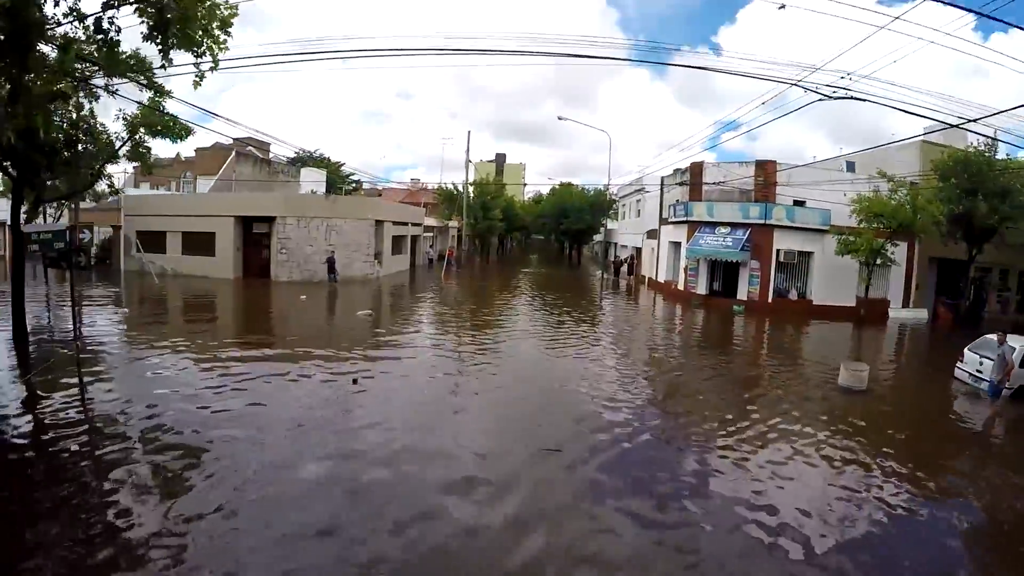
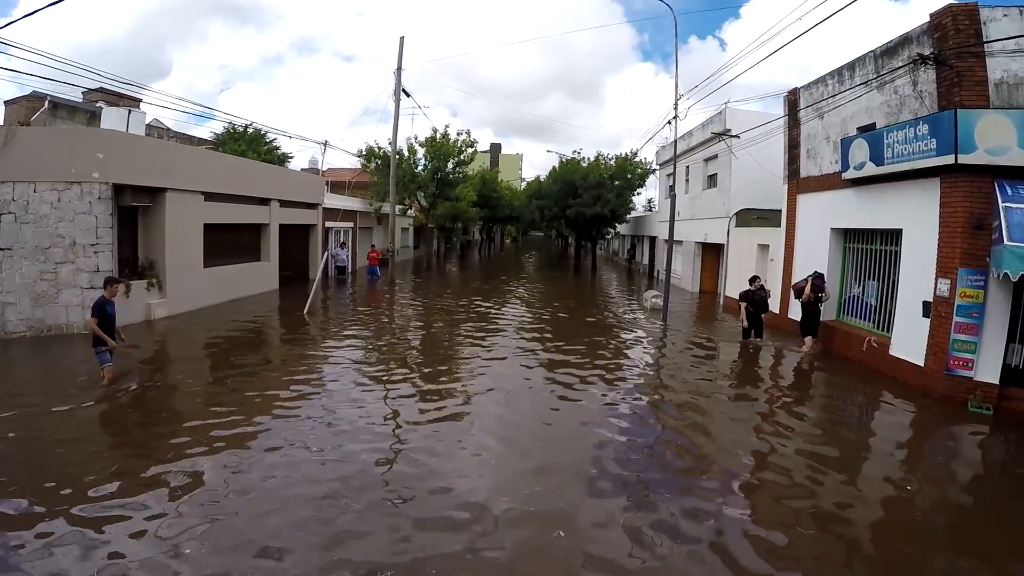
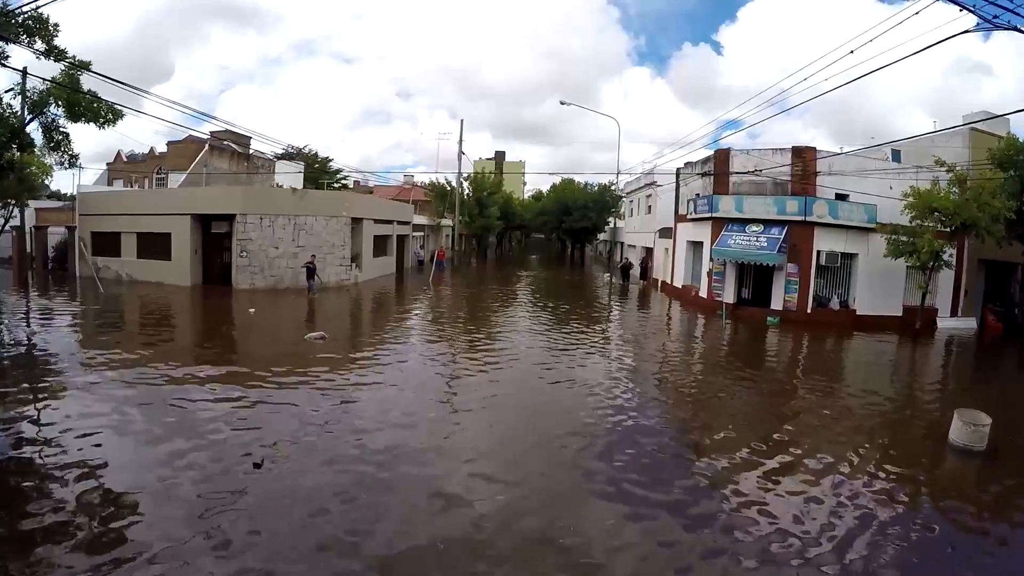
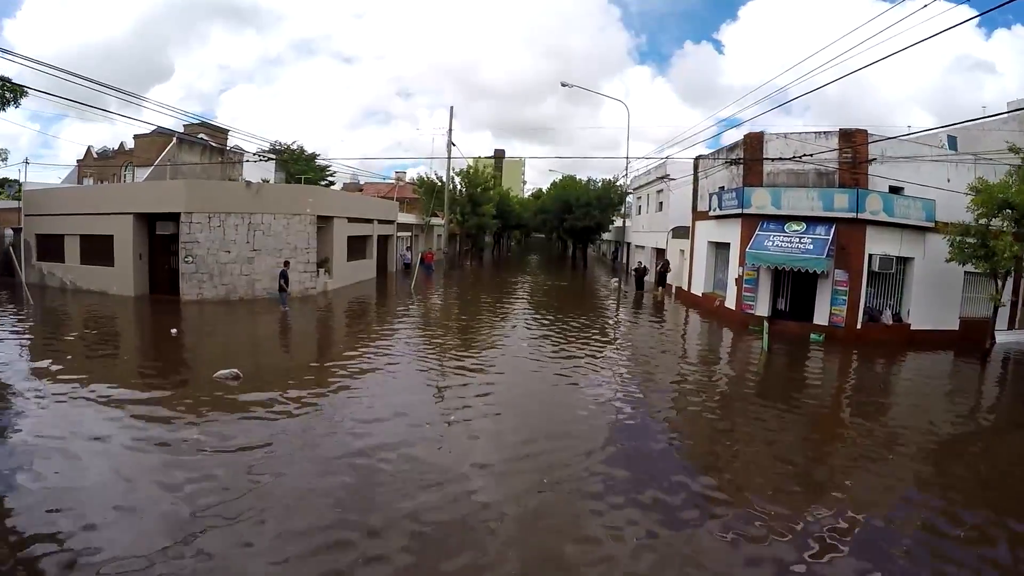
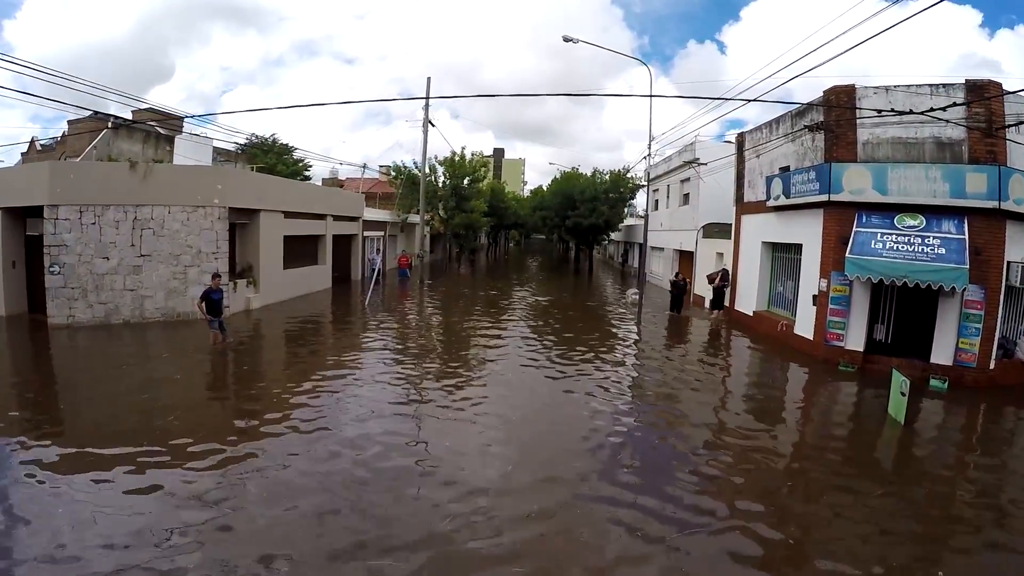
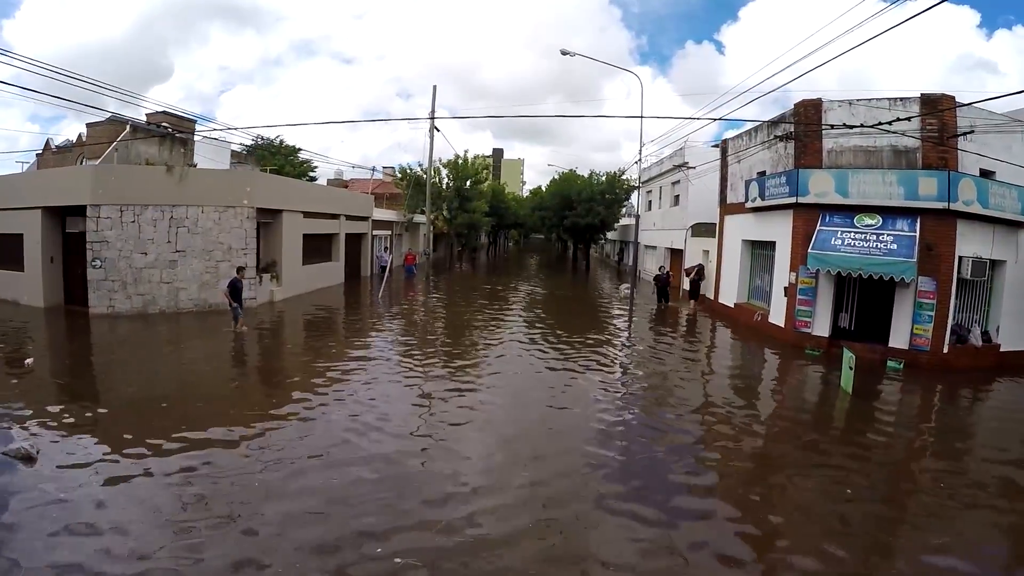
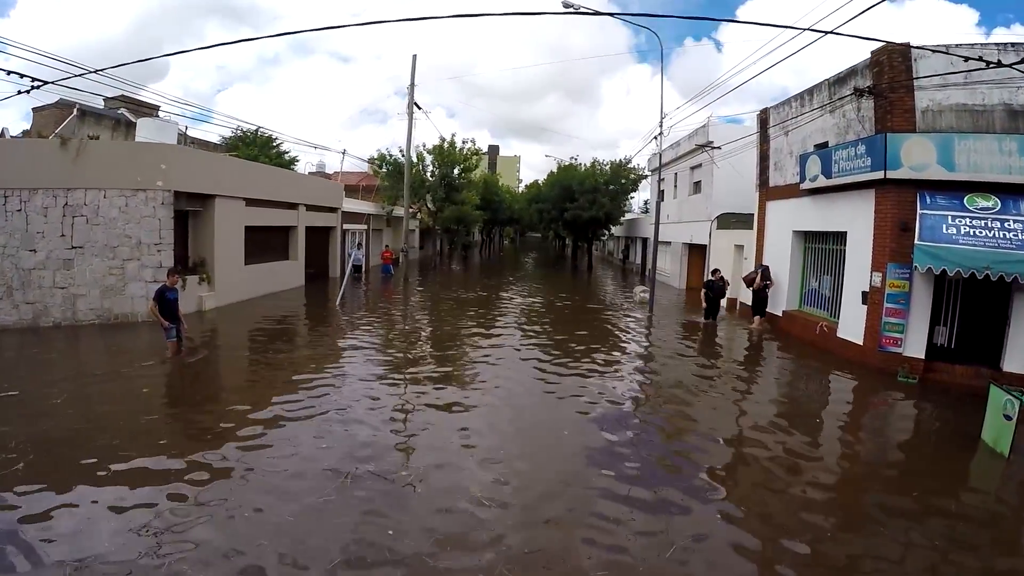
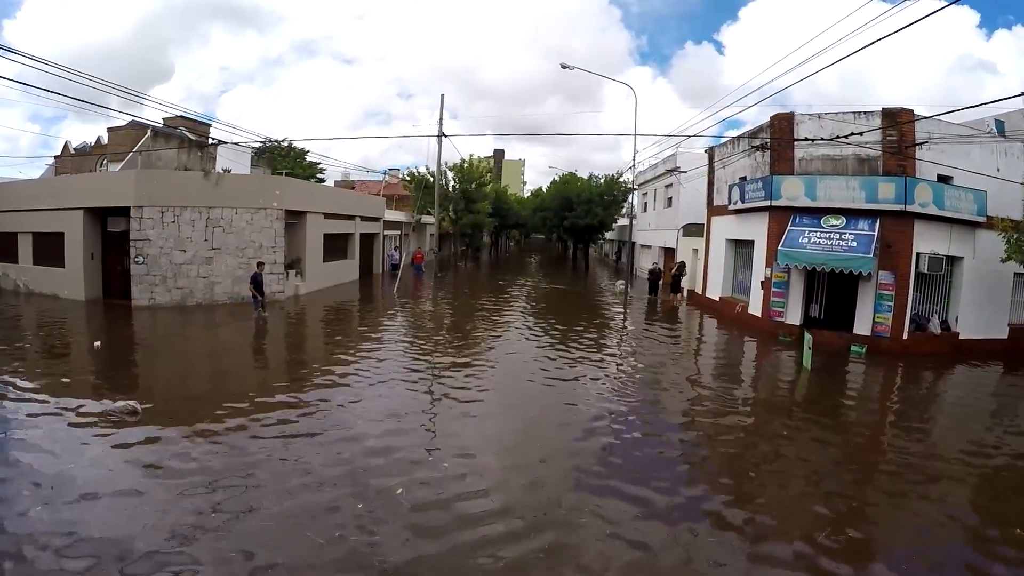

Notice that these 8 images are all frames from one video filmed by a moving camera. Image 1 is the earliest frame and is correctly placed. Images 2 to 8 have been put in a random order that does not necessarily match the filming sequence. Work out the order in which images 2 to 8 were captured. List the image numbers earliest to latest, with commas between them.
3, 4, 8, 6, 5, 7, 2
